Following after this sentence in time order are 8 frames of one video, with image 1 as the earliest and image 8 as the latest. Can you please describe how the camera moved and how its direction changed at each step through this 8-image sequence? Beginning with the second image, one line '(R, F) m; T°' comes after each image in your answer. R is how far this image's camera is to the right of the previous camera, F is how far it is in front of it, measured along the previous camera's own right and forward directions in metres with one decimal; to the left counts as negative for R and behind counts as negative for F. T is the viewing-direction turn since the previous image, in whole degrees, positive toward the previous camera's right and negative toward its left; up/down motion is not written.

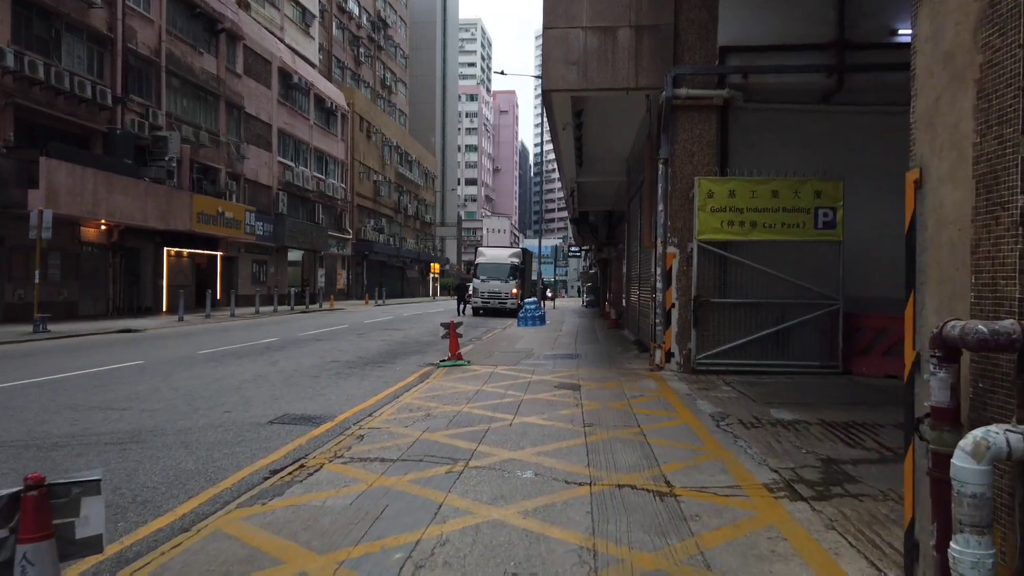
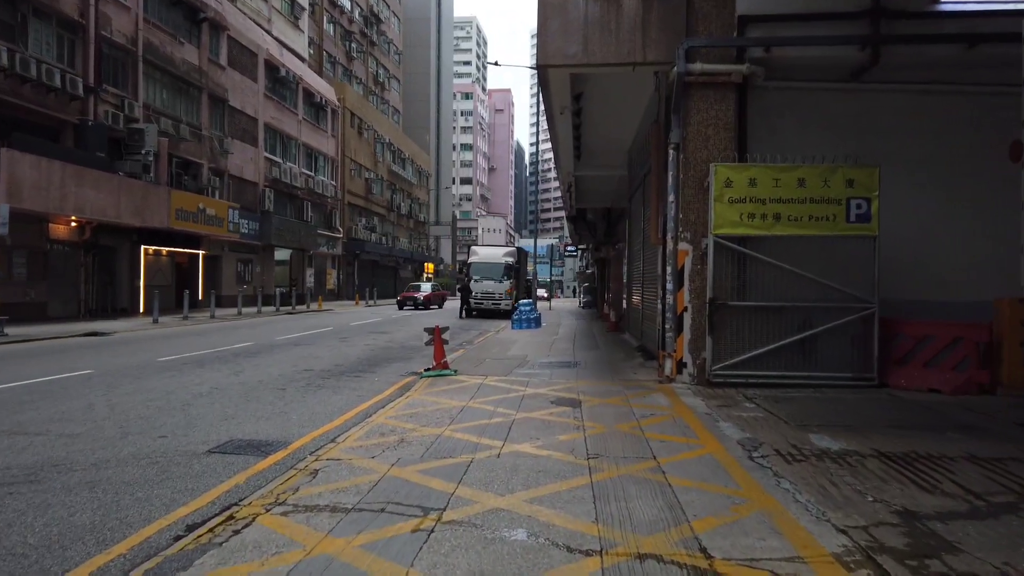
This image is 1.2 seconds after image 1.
(+0.1, +1.3) m; 0°
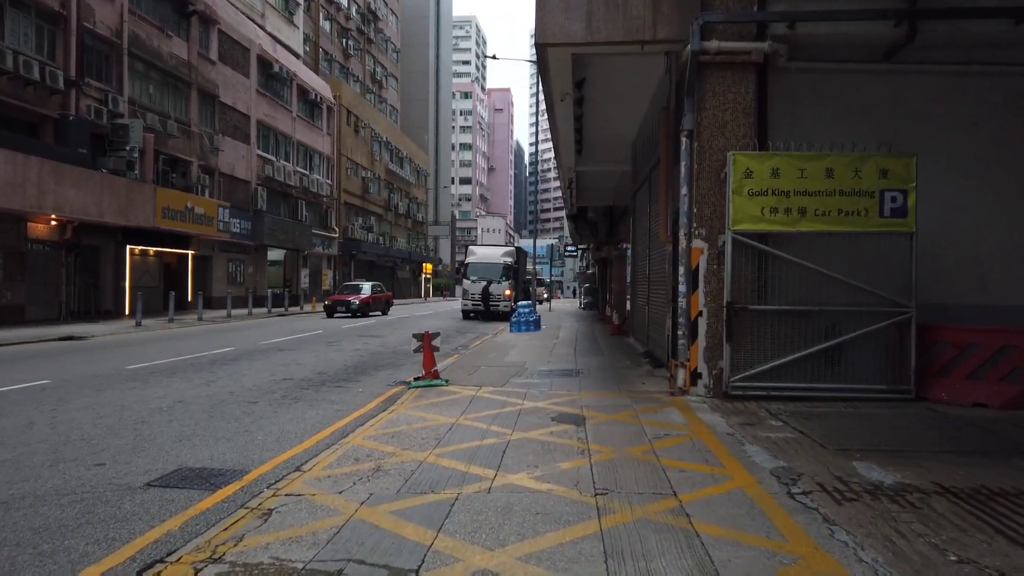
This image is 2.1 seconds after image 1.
(0.0, +1.0) m; 0°
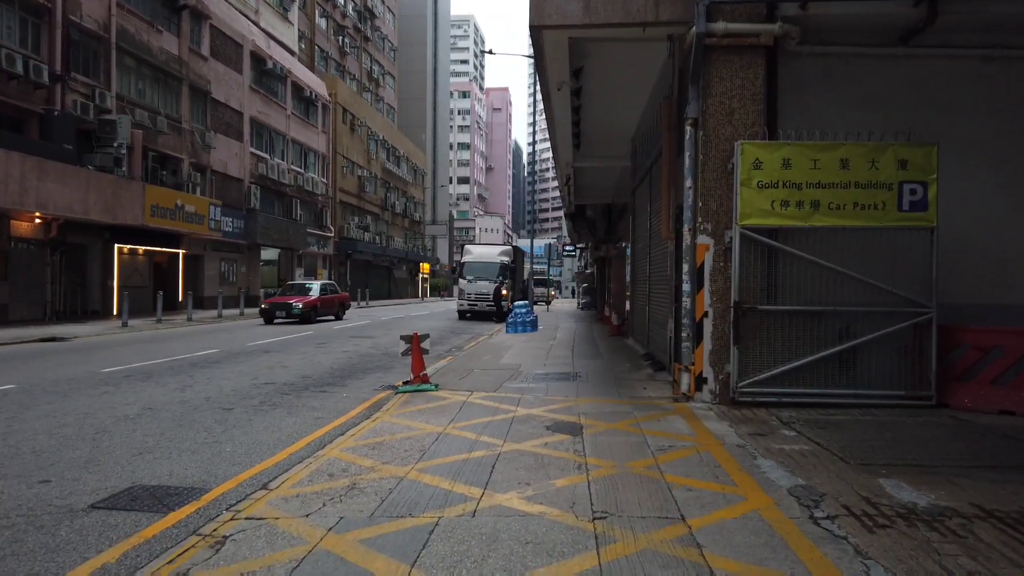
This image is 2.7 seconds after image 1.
(+0.1, +0.6) m; 0°
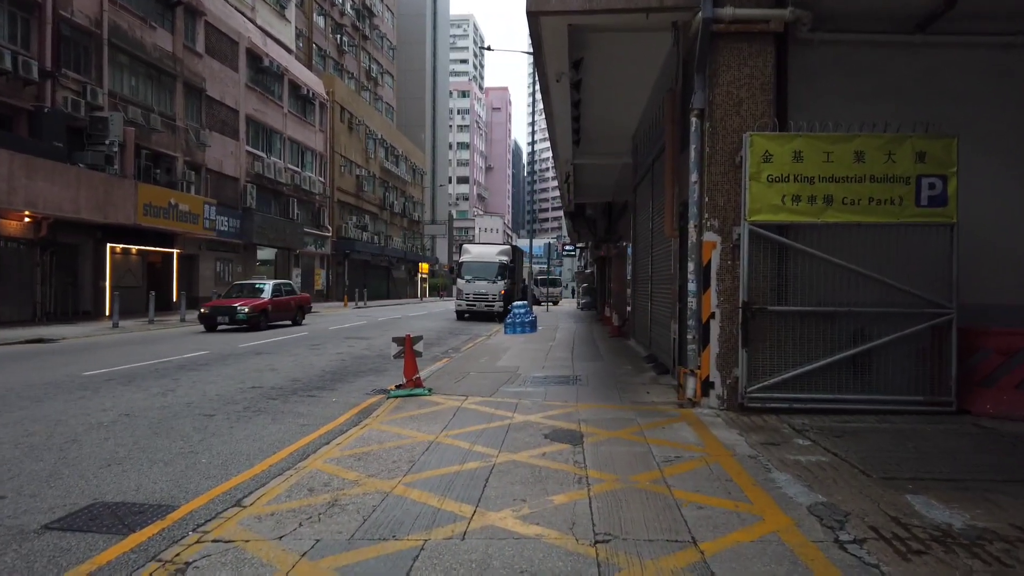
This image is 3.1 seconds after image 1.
(0.0, +0.4) m; 0°
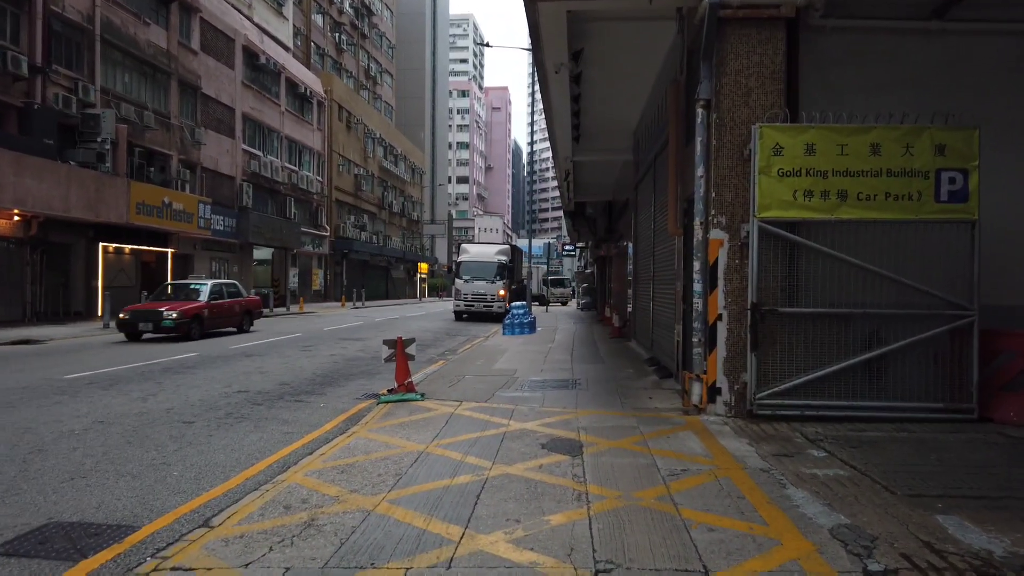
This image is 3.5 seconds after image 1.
(0.0, +0.4) m; 0°
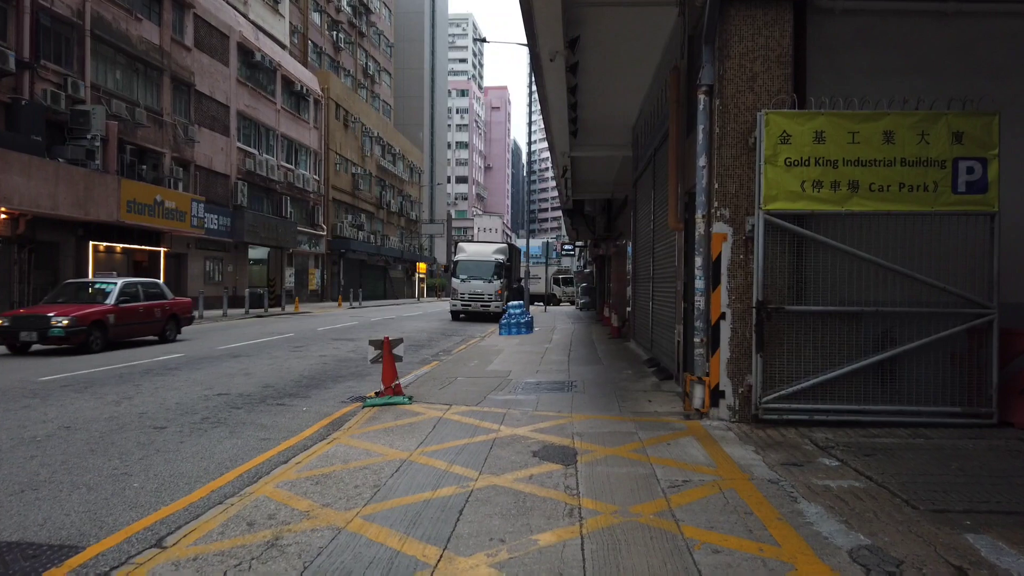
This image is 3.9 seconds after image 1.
(+0.1, +0.4) m; 0°
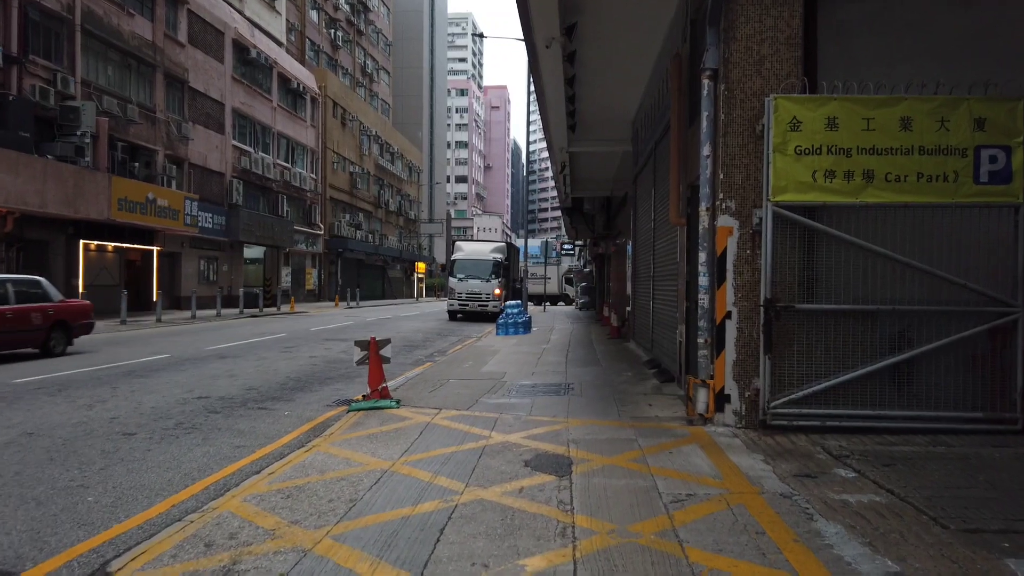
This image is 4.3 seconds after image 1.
(+0.1, +0.4) m; 0°
